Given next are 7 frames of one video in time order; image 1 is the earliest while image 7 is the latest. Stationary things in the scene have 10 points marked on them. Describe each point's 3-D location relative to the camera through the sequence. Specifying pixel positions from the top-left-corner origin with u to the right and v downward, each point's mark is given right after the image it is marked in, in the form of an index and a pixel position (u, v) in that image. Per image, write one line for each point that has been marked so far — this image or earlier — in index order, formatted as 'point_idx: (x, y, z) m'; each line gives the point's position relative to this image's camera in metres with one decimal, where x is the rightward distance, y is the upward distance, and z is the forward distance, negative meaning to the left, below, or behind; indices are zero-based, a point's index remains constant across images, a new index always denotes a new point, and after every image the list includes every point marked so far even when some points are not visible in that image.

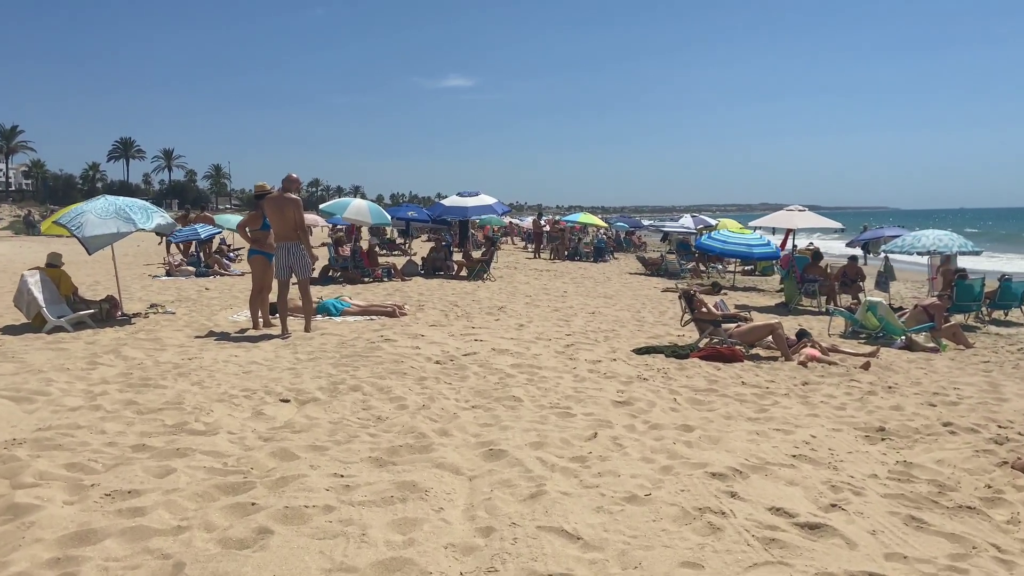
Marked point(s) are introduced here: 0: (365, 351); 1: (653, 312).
0: (-1.1, -0.5, +5.8) m
1: (+1.7, -0.3, +9.6) m
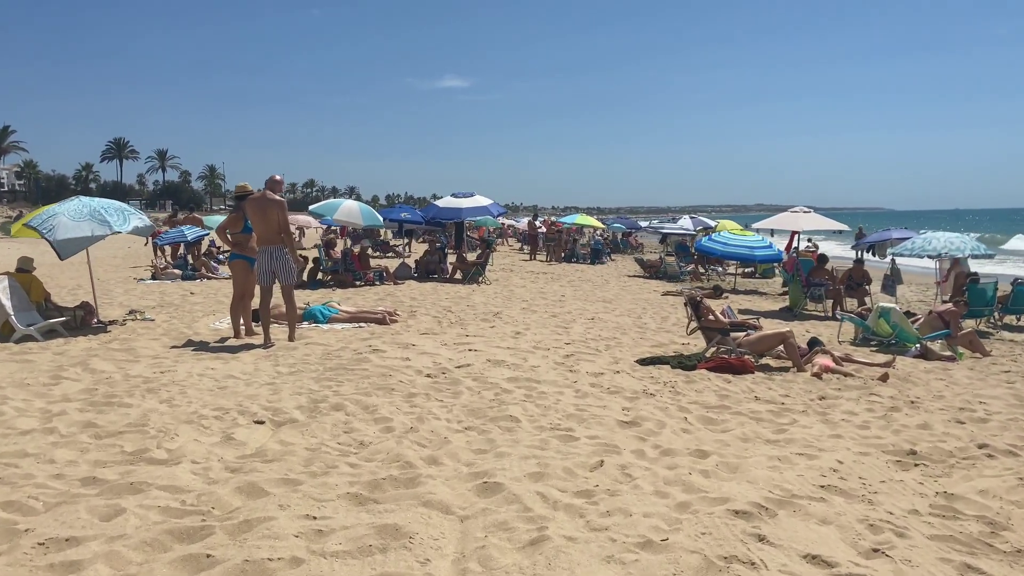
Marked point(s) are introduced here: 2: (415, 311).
0: (-1.1, -0.5, +5.5) m
1: (+1.6, -0.4, +9.2) m
2: (-1.0, -0.2, +8.7) m
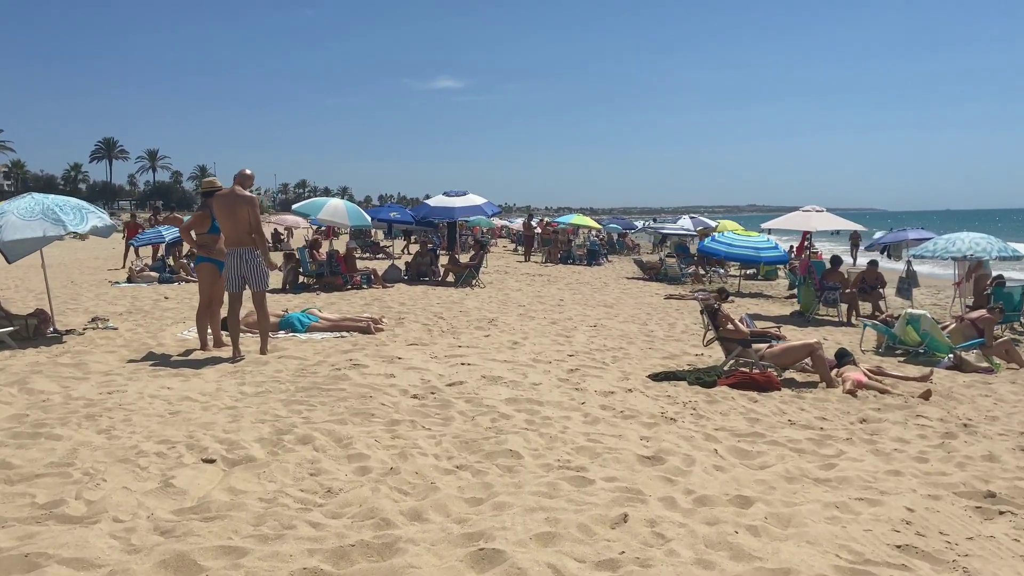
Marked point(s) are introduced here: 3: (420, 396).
0: (-1.1, -0.6, +4.8) m
1: (+1.6, -0.4, +8.6) m
2: (-1.1, -0.3, +8.0) m
3: (-0.5, -0.6, +4.6) m
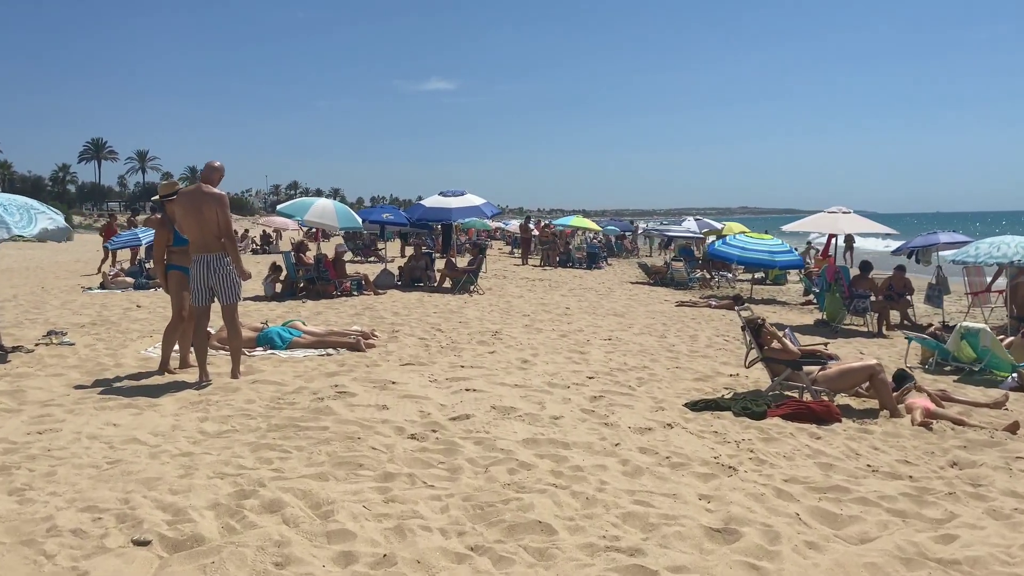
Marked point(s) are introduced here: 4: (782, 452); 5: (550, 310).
0: (-1.0, -0.6, +4.0) m
1: (+1.7, -0.5, +7.8) m
2: (-1.0, -0.4, +7.2) m
3: (-0.4, -0.7, +3.7) m
4: (+1.3, -0.8, +3.9) m
5: (+0.4, -0.3, +9.8) m
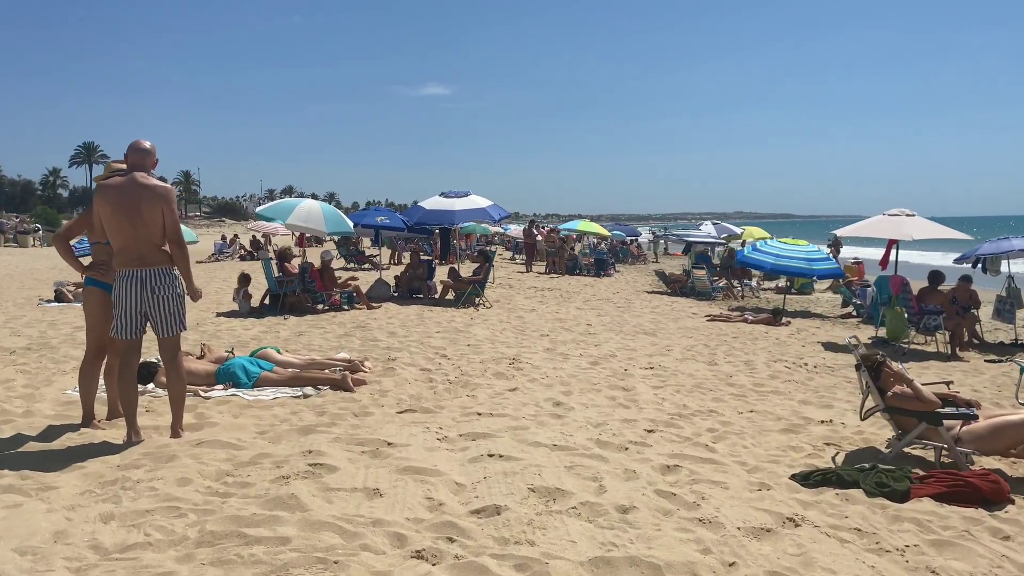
0: (-0.8, -0.8, +2.7) m
1: (+1.8, -0.6, +6.5) m
2: (-0.9, -0.5, +5.9) m
3: (-0.2, -0.8, +2.4) m
4: (+1.5, -0.9, +2.6) m
5: (+0.6, -0.4, +8.5) m
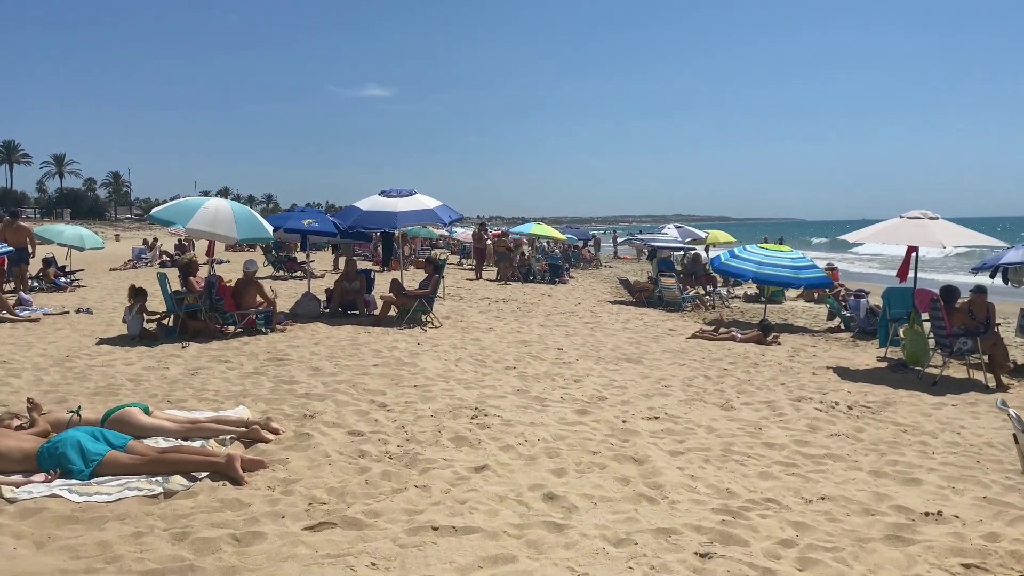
0: (-0.8, -0.9, +1.1) m
1: (+1.6, -0.8, +5.1) m
2: (-1.1, -0.7, +4.3) m
3: (-0.2, -0.9, +0.9) m
4: (+1.5, -1.0, +1.1) m
5: (+0.2, -0.6, +7.0) m
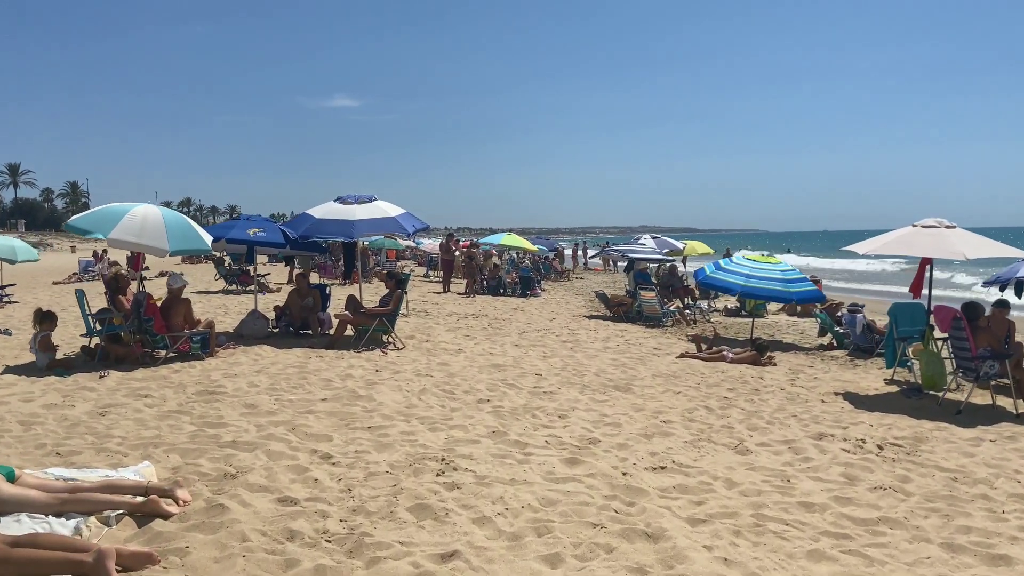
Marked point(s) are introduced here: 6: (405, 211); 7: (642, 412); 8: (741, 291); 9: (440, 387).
0: (-0.8, -1.0, +0.2) m
1: (+1.4, -0.9, +4.3) m
2: (-1.2, -0.8, +3.4) m
3: (-0.2, -1.0, 0.0) m
4: (+1.5, -1.1, +0.3) m
5: (0.0, -0.7, +6.1) m
6: (-1.1, +0.8, +8.7) m
7: (+0.8, -0.8, +5.3) m
8: (+2.8, 0.0, +10.0) m
9: (-0.5, -0.7, +5.6) m
